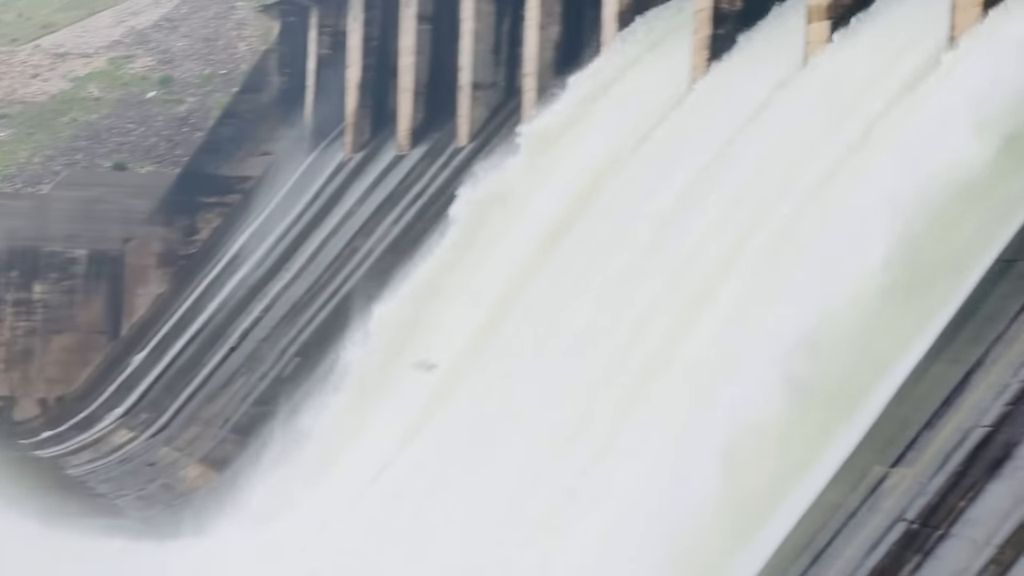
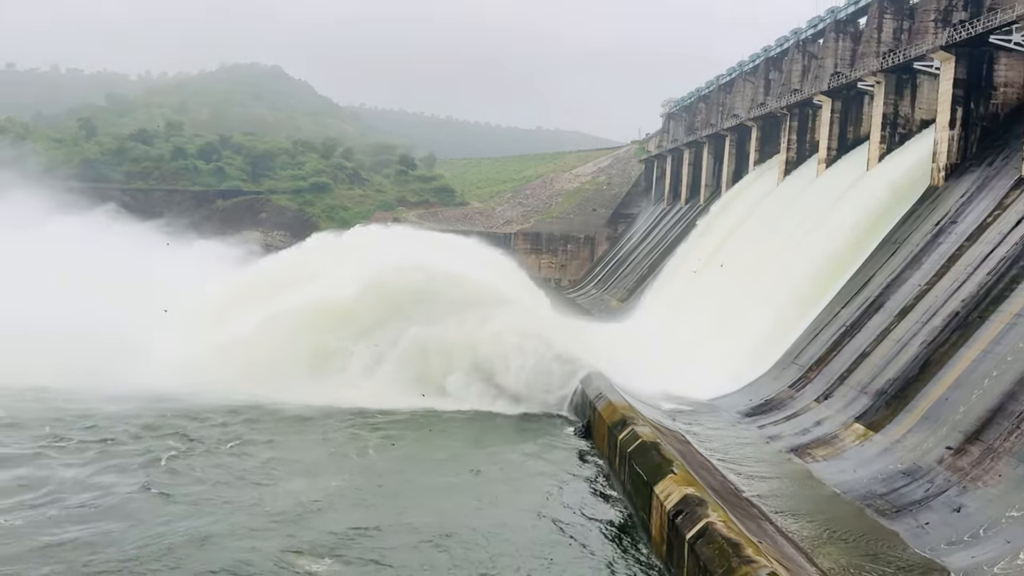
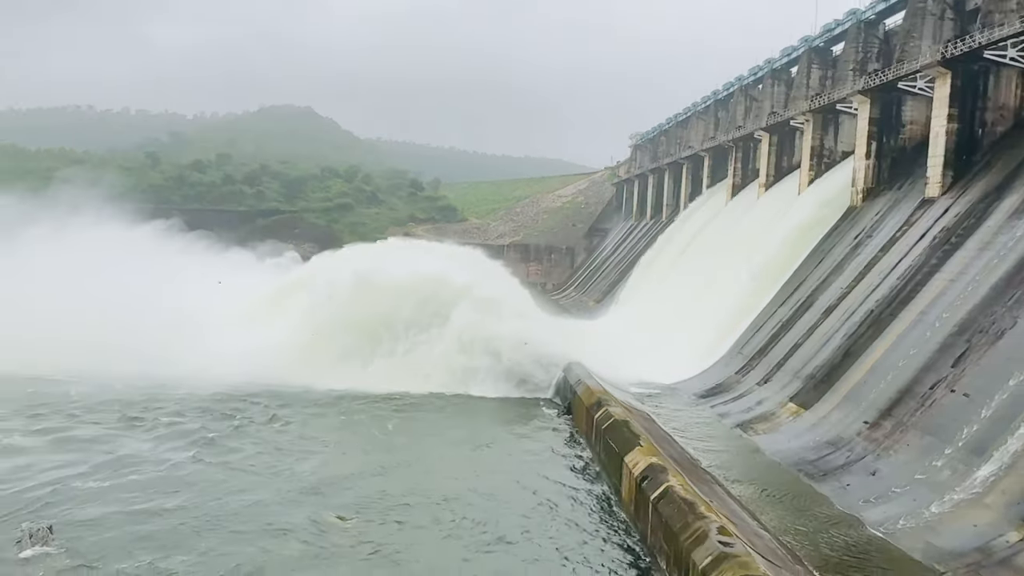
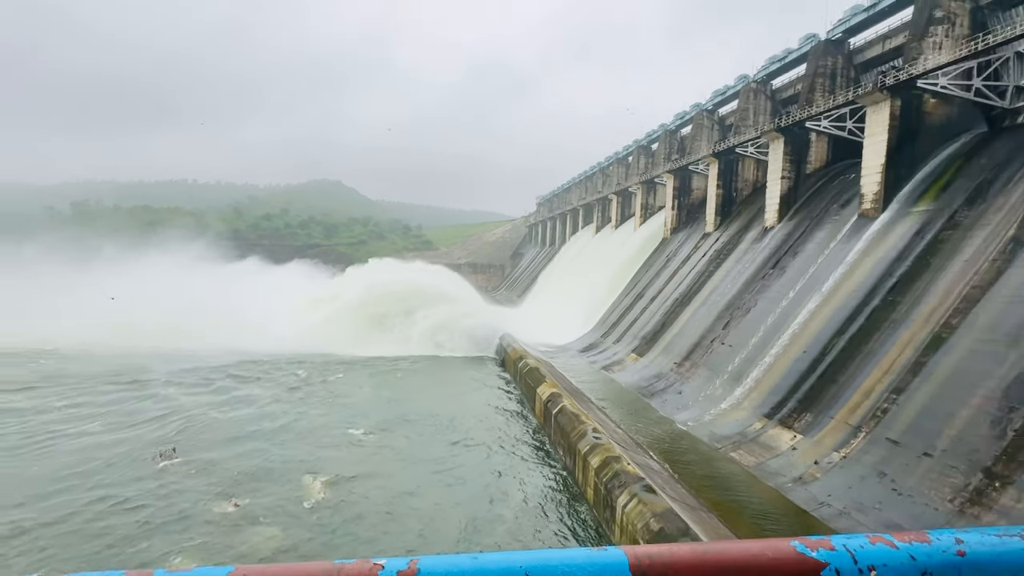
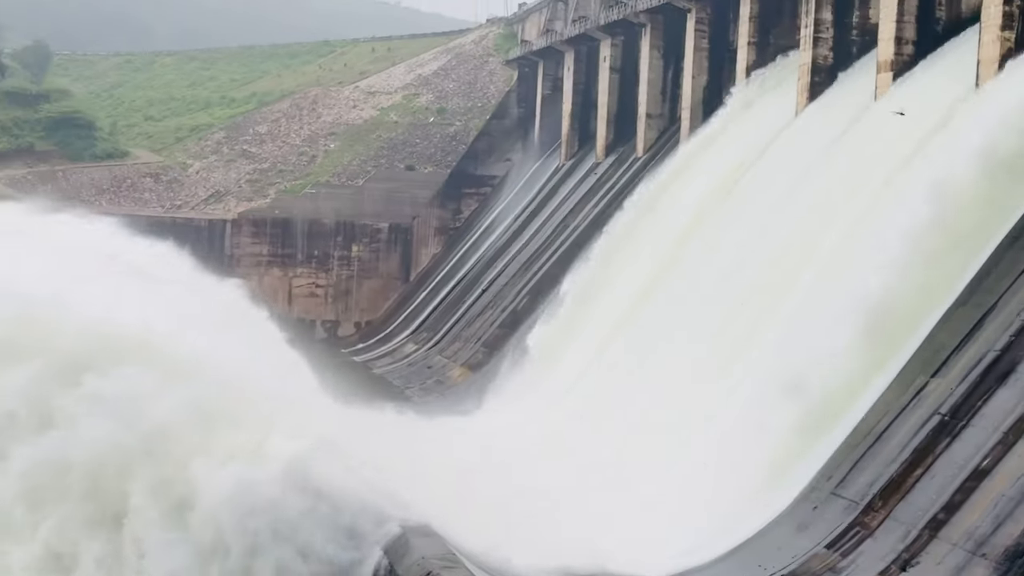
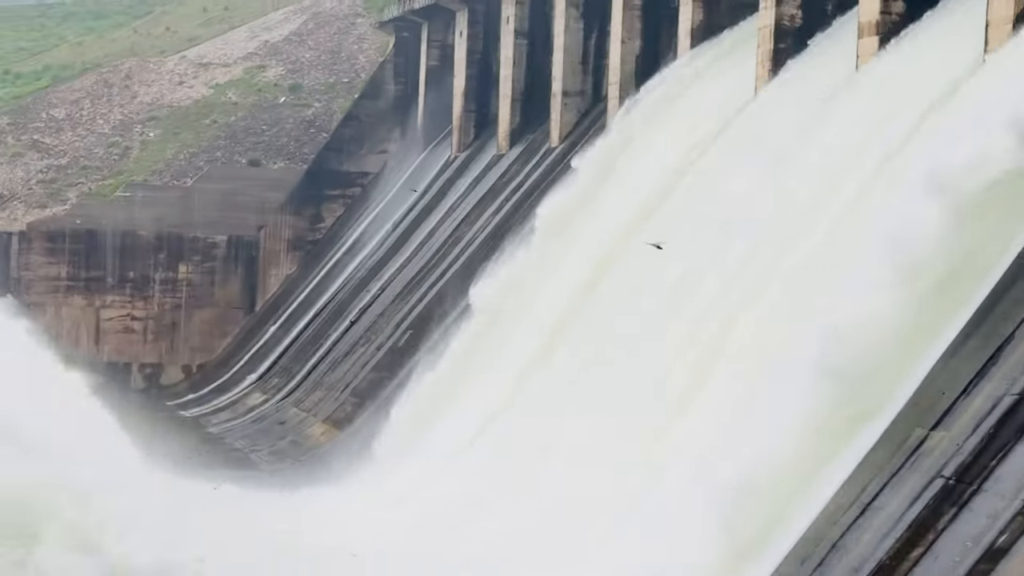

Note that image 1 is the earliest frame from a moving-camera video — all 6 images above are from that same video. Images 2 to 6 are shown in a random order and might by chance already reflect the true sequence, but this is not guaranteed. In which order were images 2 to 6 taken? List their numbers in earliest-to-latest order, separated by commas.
6, 5, 2, 3, 4
